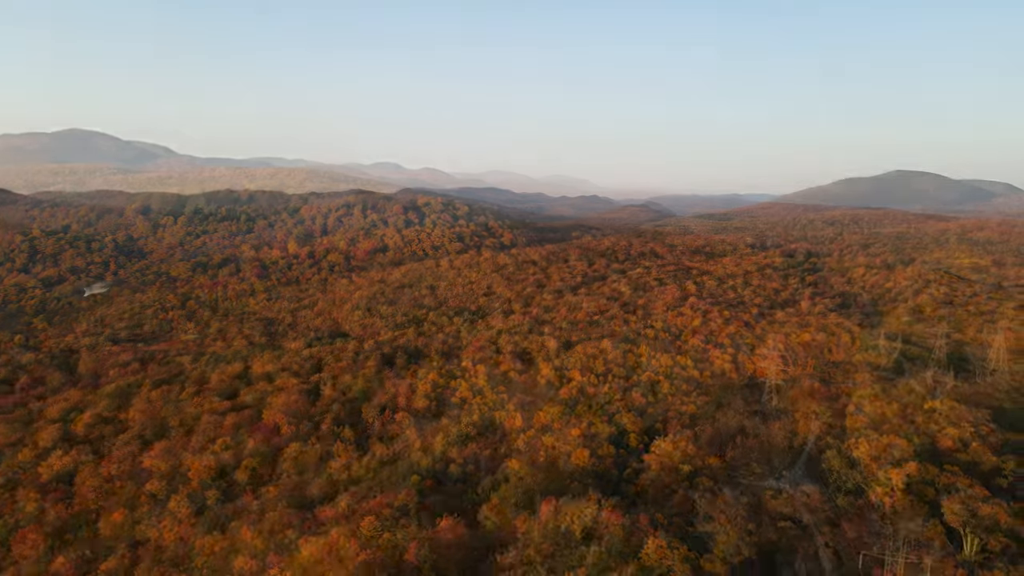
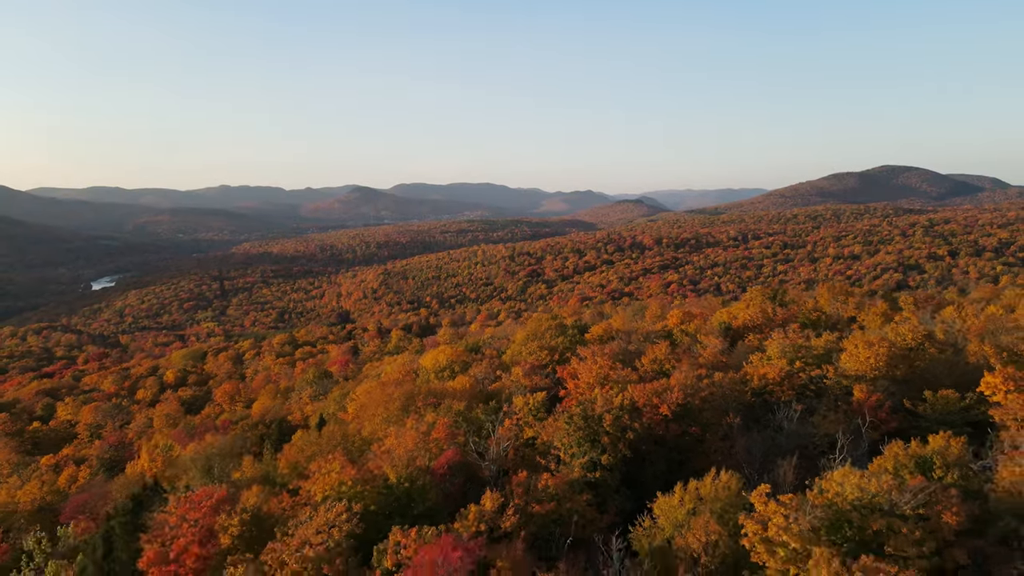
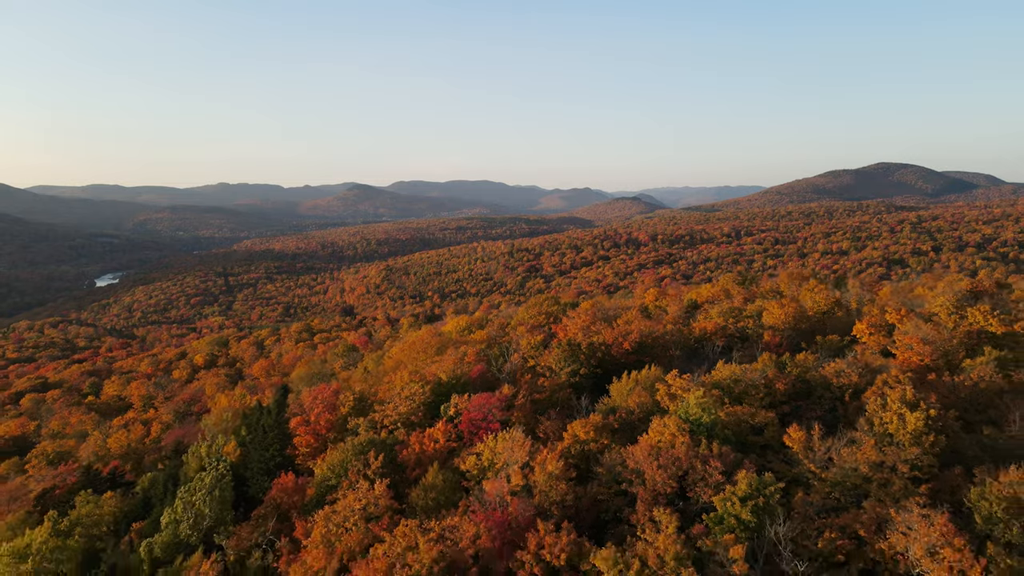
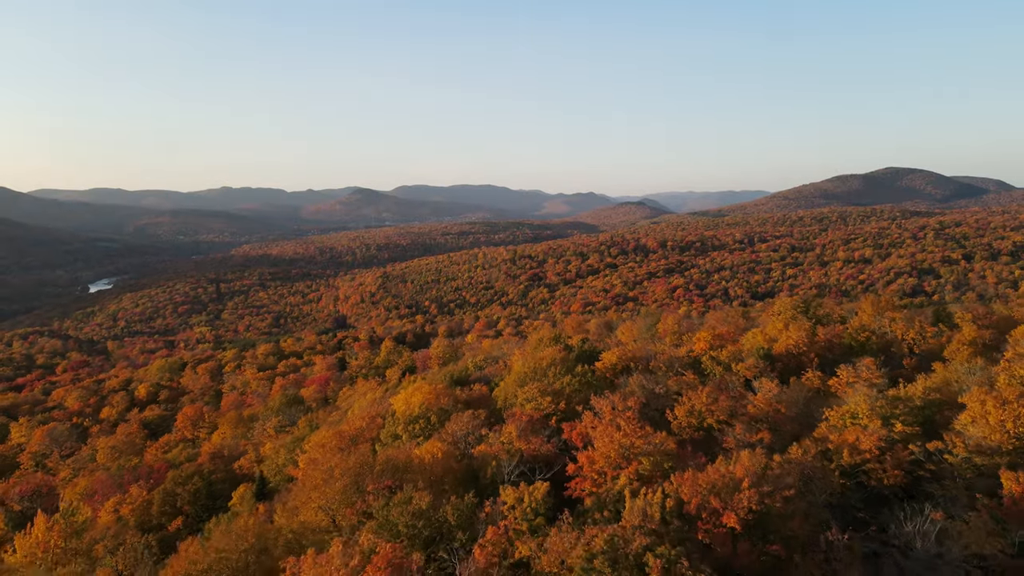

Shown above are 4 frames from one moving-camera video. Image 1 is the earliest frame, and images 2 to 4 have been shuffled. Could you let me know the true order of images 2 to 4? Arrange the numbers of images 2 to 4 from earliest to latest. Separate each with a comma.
4, 2, 3
